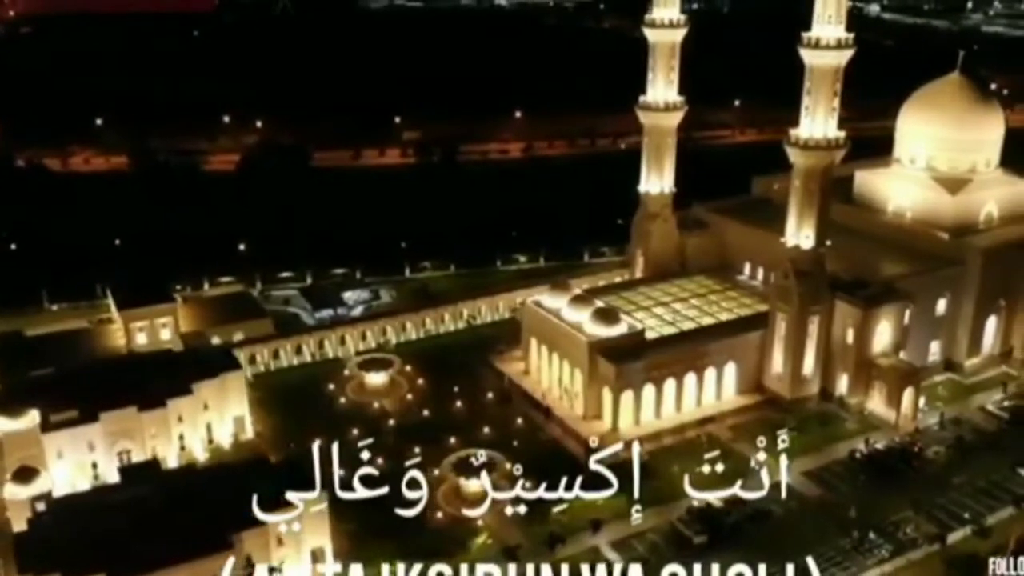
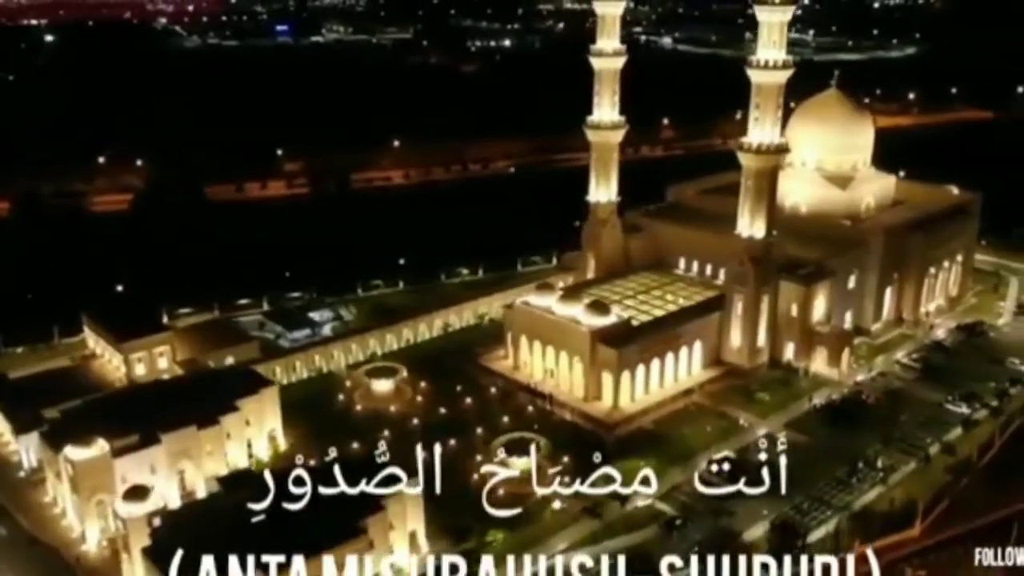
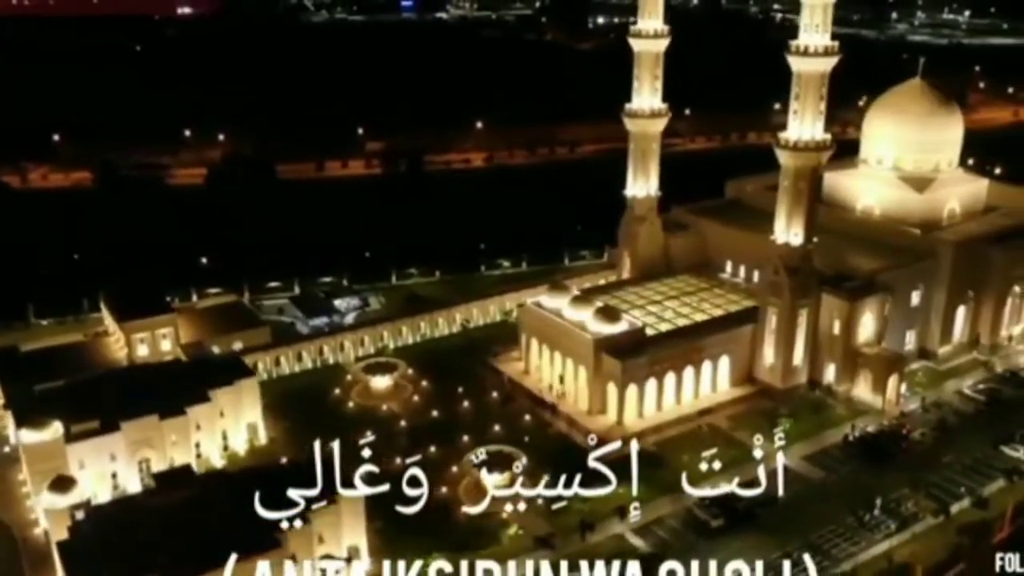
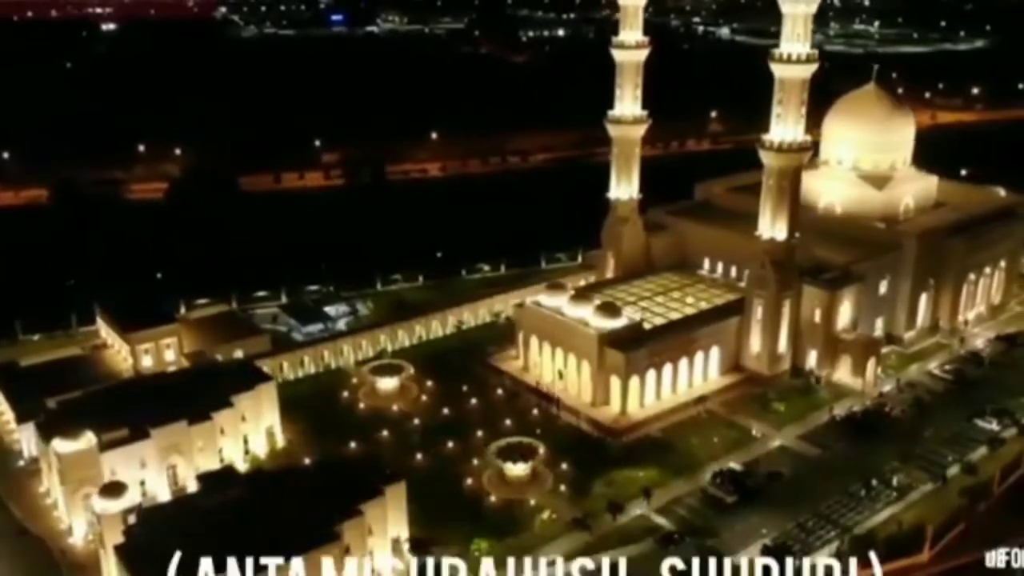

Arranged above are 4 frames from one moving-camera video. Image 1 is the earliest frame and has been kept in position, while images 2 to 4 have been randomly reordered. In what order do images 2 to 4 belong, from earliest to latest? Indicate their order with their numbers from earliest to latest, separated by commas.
3, 4, 2
